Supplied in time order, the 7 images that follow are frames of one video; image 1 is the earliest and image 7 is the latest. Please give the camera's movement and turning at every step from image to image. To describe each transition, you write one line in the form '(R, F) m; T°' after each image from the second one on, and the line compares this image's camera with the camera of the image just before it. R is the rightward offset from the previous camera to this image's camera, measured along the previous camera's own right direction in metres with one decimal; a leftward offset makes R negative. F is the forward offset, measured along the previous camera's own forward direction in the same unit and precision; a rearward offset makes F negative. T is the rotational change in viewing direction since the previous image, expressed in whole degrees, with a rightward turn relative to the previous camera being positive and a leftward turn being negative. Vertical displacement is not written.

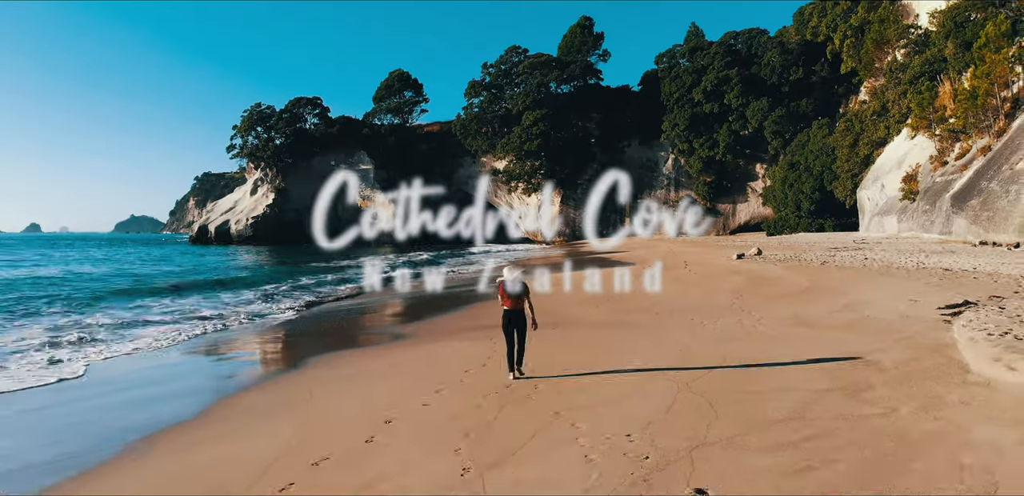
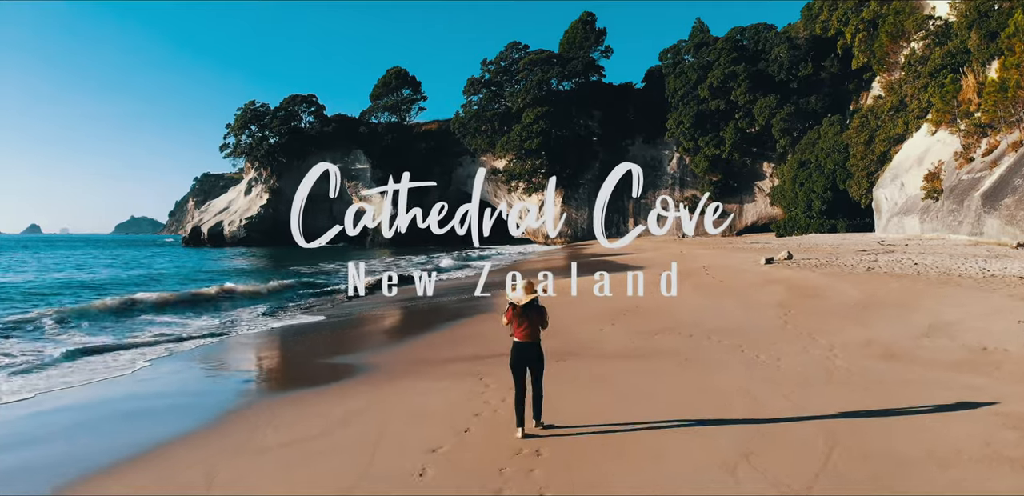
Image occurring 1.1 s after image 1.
(0.0, +1.4) m; 0°
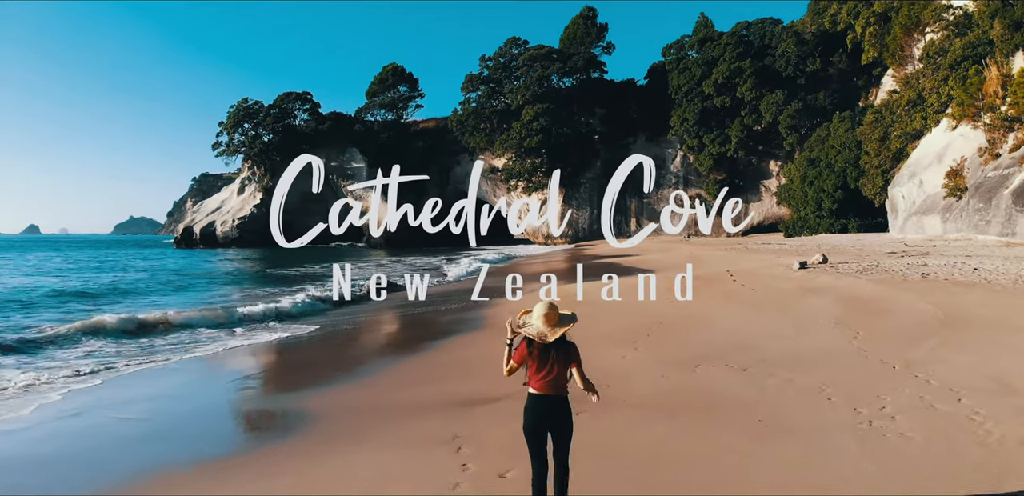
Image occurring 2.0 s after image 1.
(0.0, +1.3) m; 0°
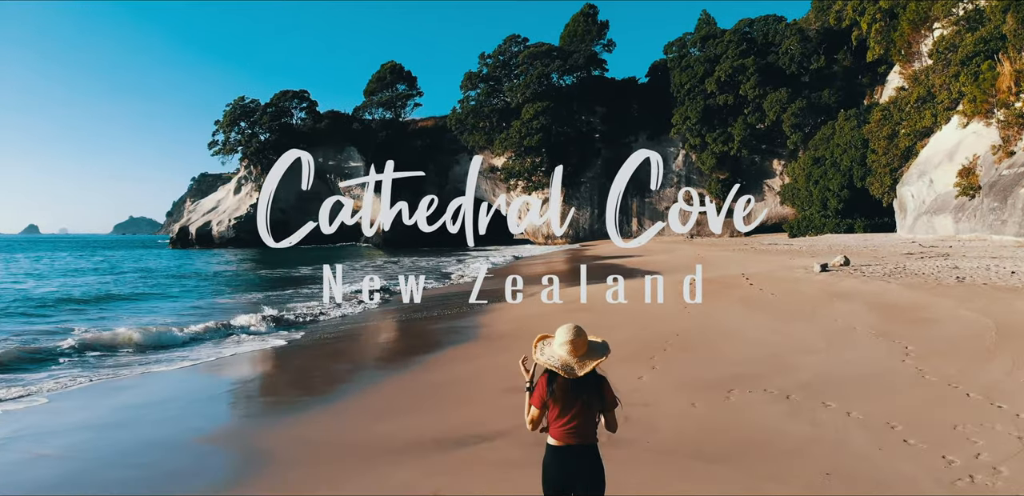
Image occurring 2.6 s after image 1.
(0.0, +0.7) m; 0°
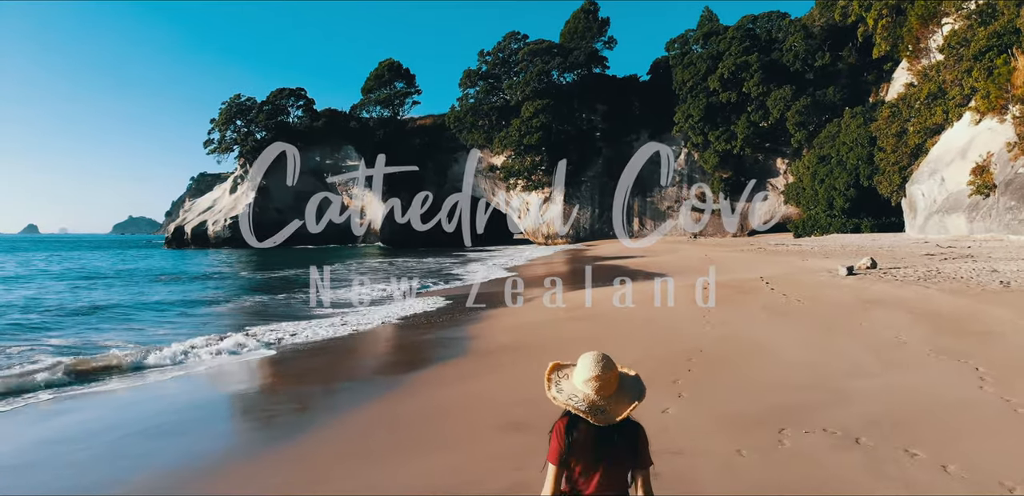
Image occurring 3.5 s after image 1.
(0.0, +0.7) m; 0°
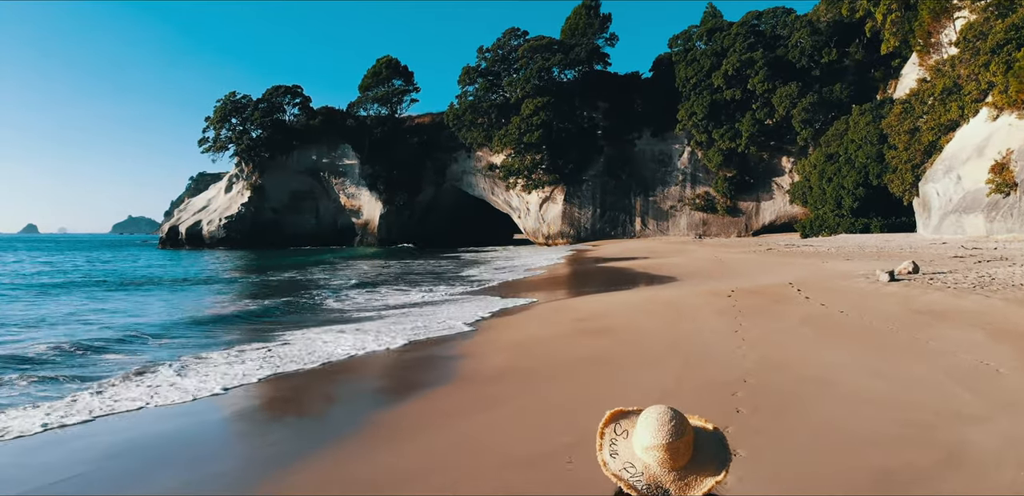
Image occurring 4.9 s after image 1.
(0.0, +0.9) m; 0°
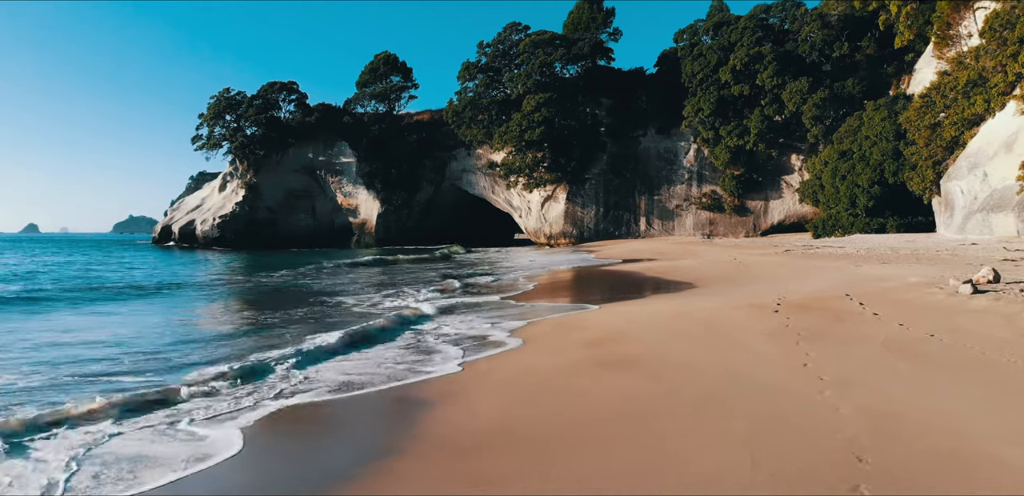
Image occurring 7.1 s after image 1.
(0.0, +1.2) m; 0°
